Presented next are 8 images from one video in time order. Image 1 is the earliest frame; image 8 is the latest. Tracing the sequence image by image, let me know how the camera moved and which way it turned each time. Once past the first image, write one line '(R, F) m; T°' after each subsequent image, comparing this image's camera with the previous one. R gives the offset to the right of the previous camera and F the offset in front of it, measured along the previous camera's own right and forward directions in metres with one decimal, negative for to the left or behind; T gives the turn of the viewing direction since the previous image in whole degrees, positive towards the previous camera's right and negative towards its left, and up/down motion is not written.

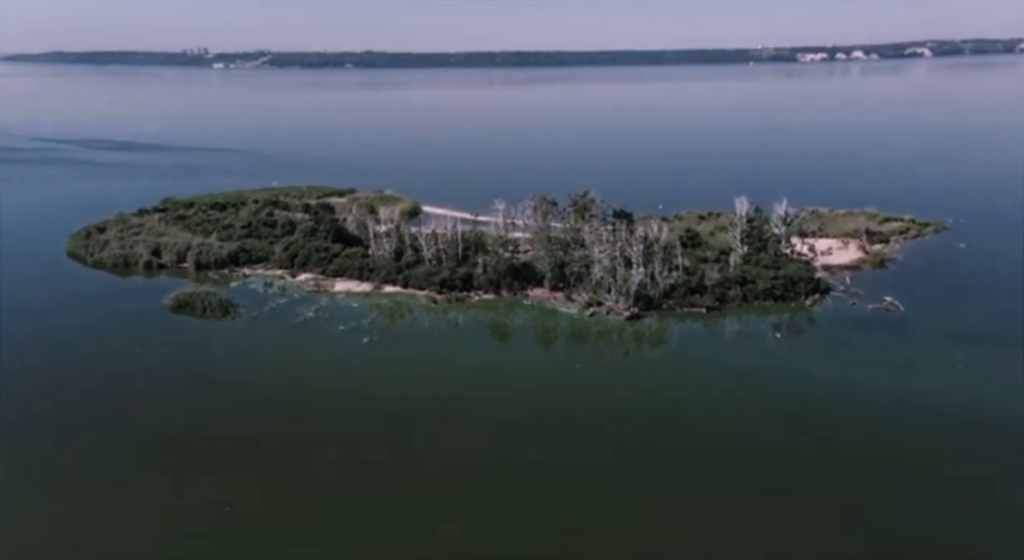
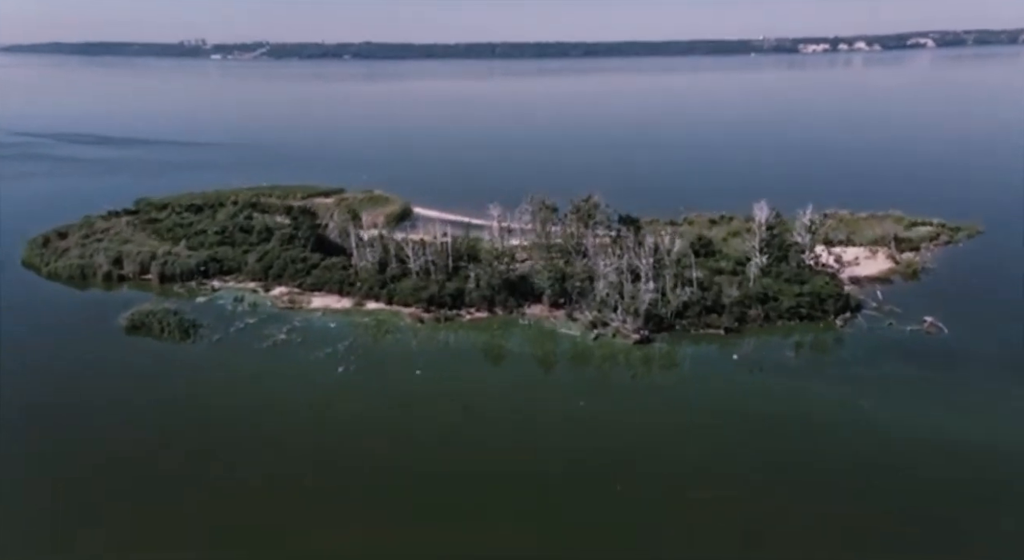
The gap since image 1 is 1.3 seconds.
(+0.2, +3.3) m; 0°
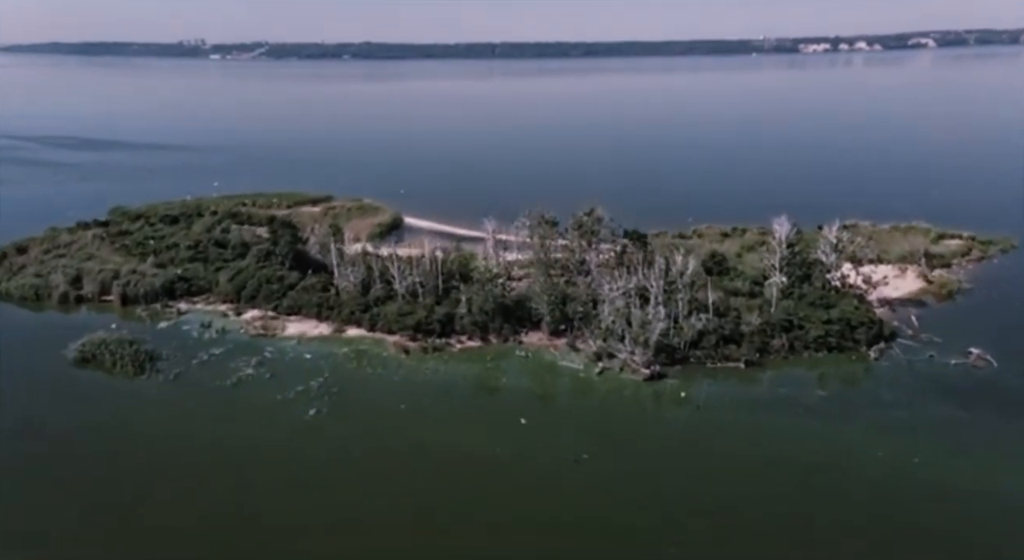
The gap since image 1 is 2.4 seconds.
(+0.1, +3.0) m; 0°
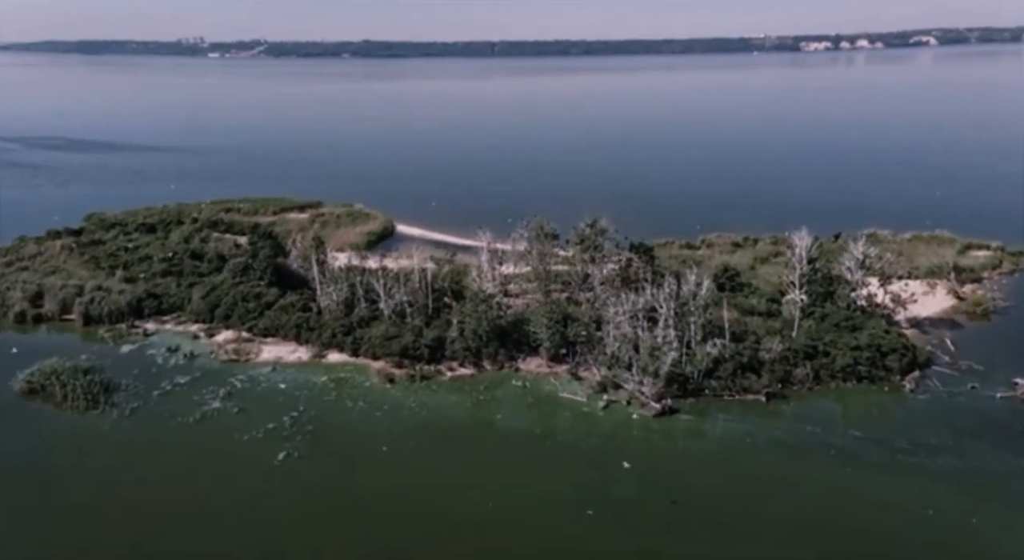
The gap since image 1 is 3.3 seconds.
(+0.1, +2.5) m; 0°
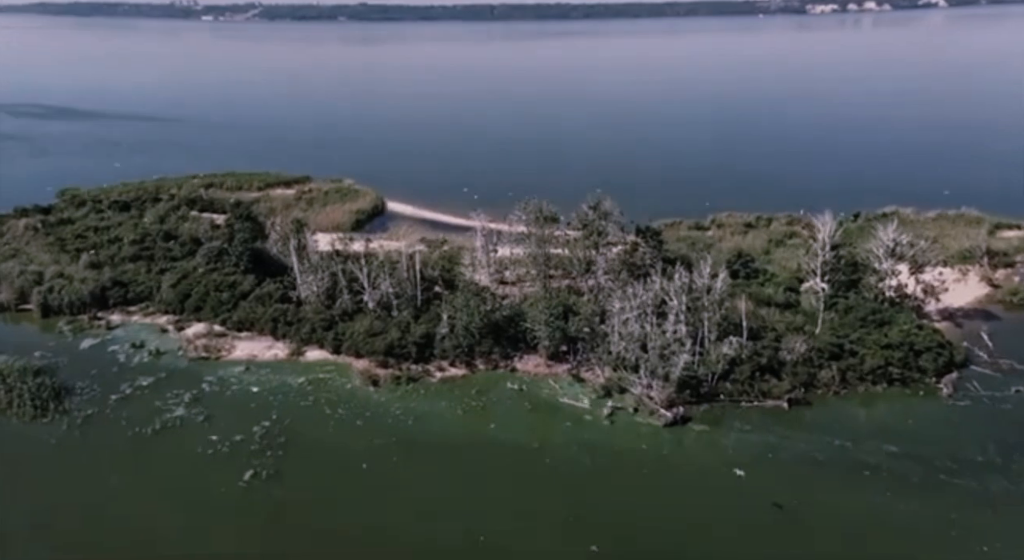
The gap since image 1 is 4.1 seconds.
(+0.2, +2.3) m; 0°
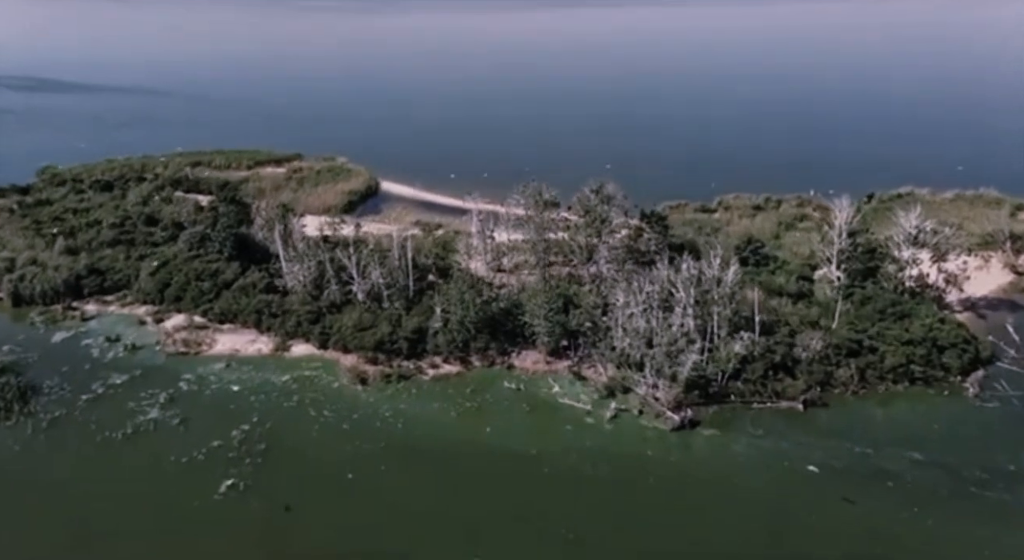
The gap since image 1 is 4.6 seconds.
(+0.1, +1.4) m; 0°
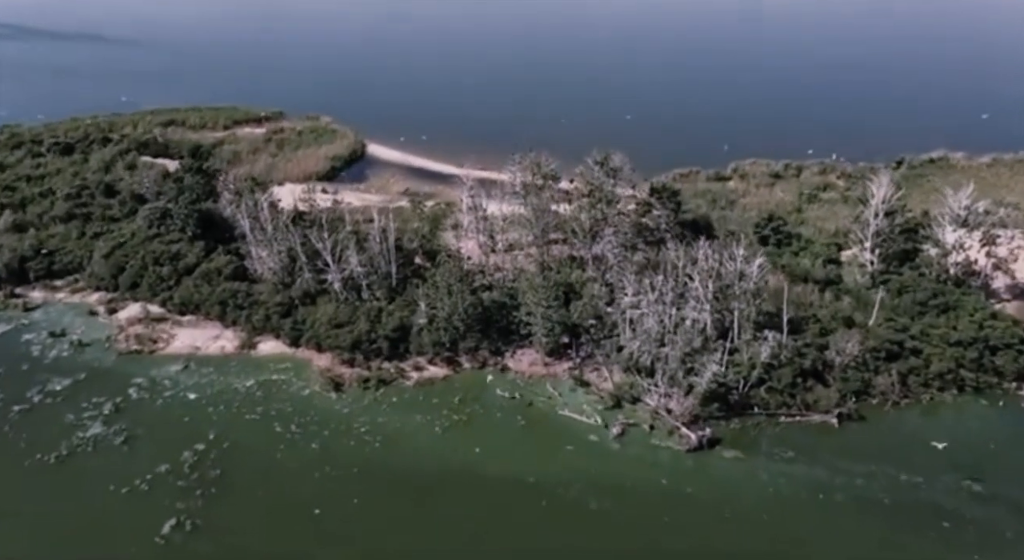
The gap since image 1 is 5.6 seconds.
(+0.1, +2.6) m; 0°
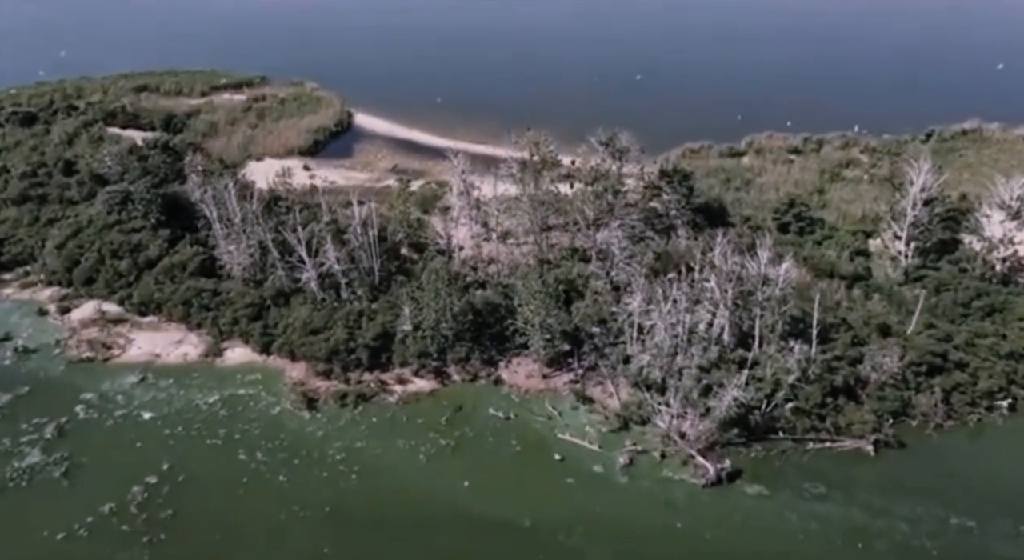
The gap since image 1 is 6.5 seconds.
(+0.1, +2.1) m; 0°
